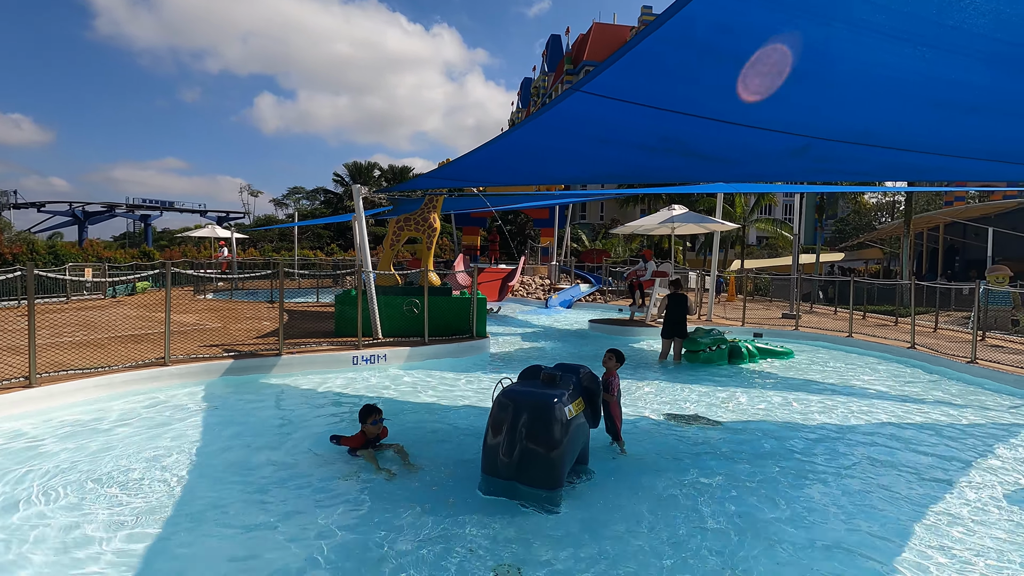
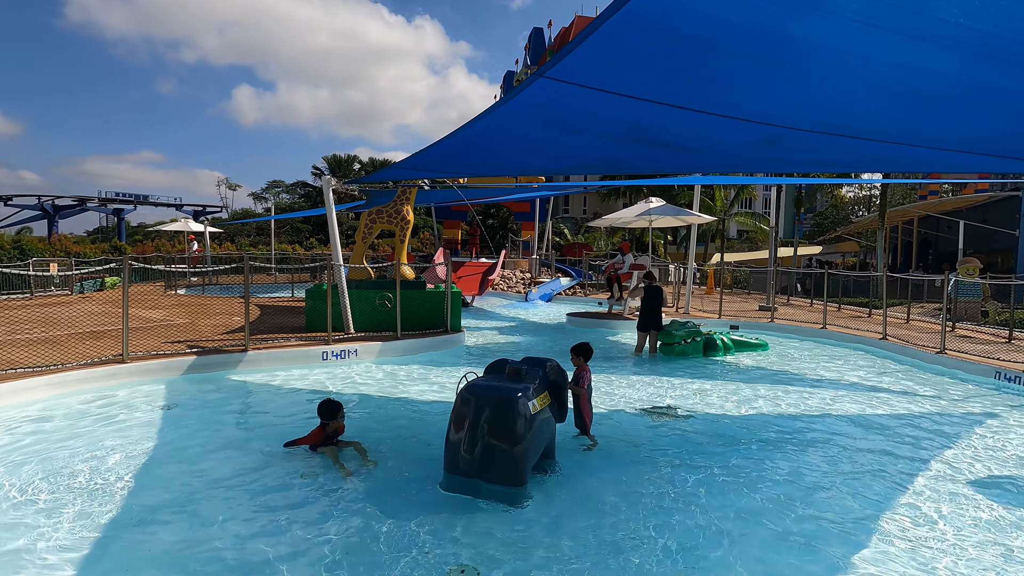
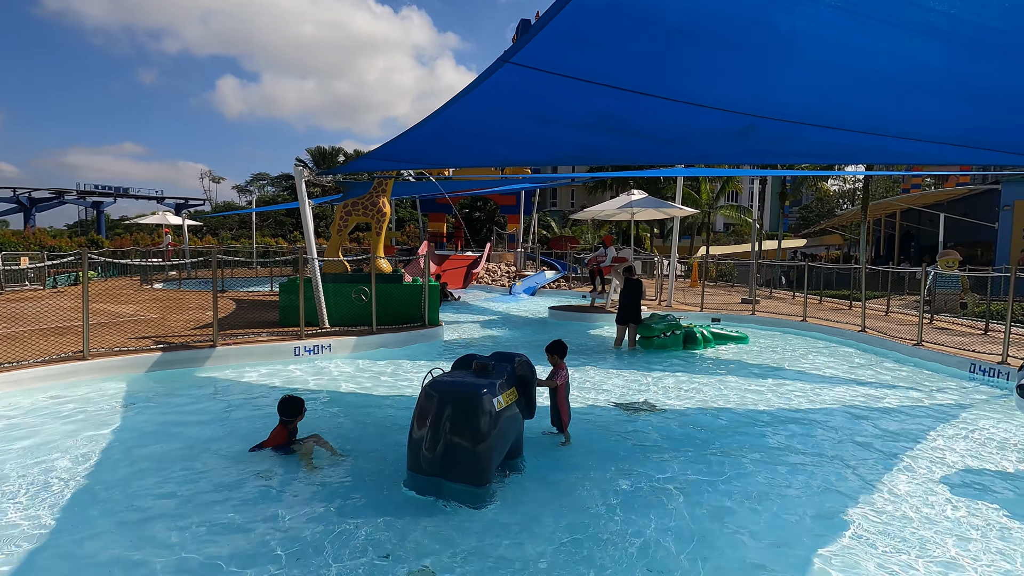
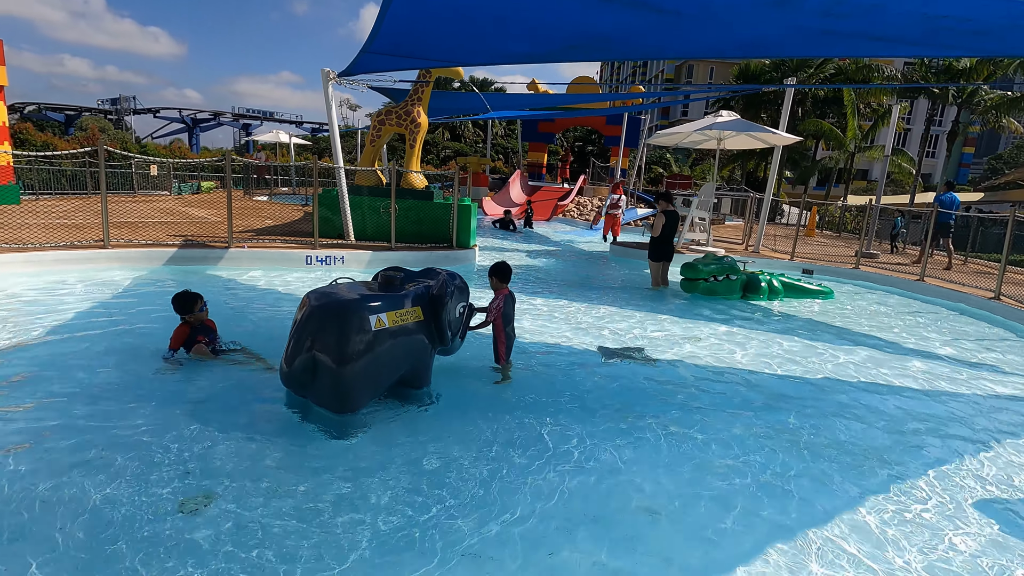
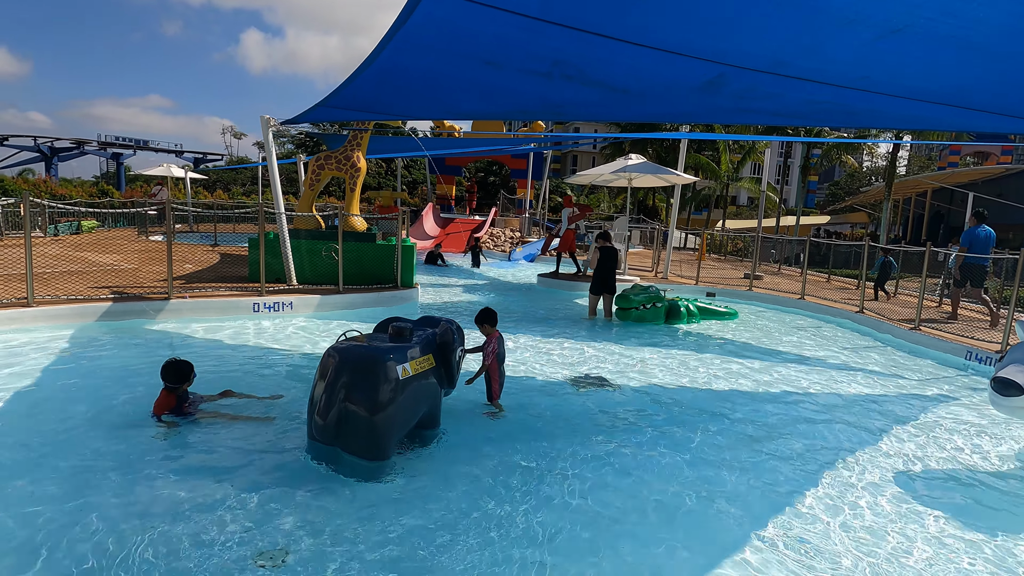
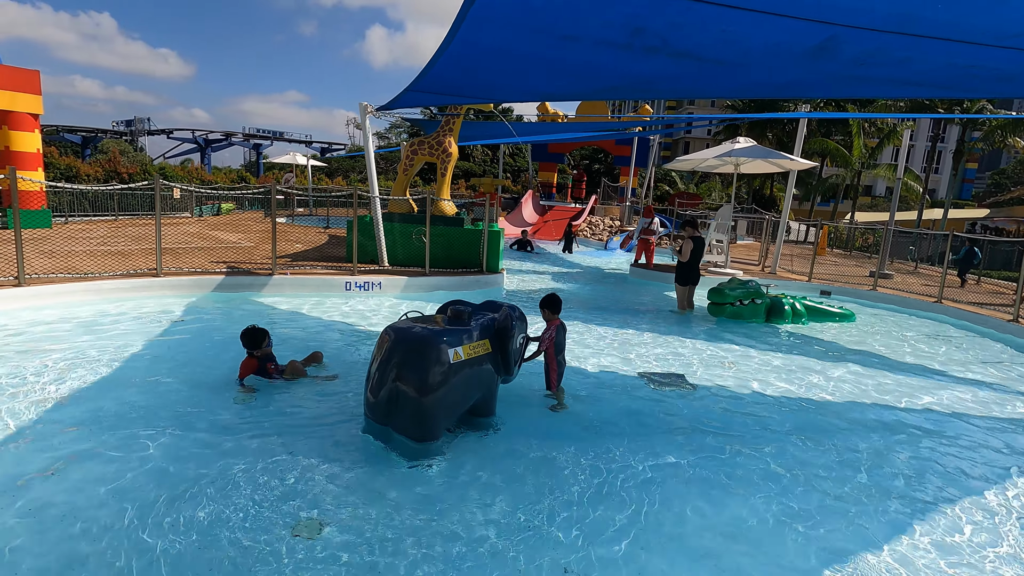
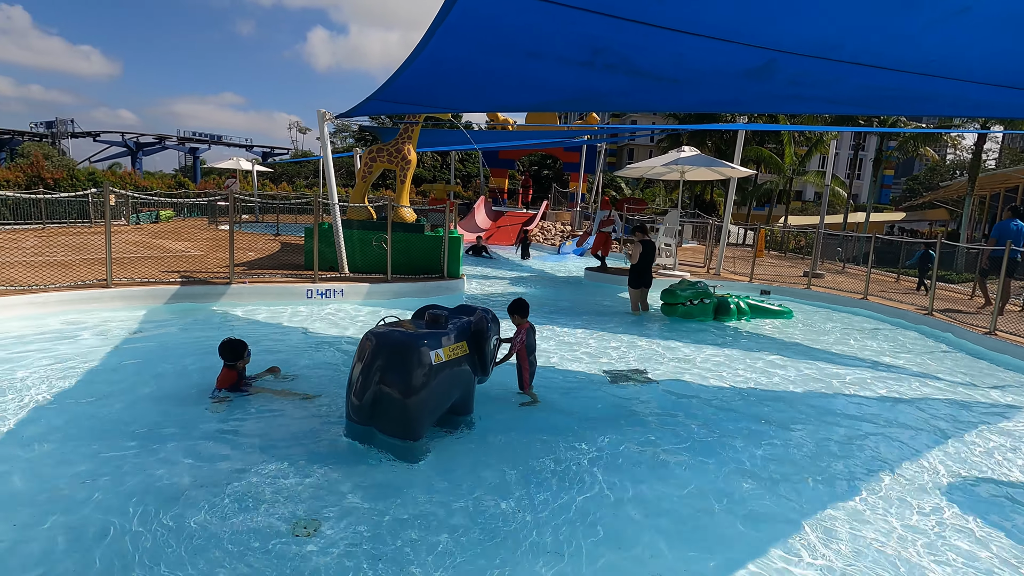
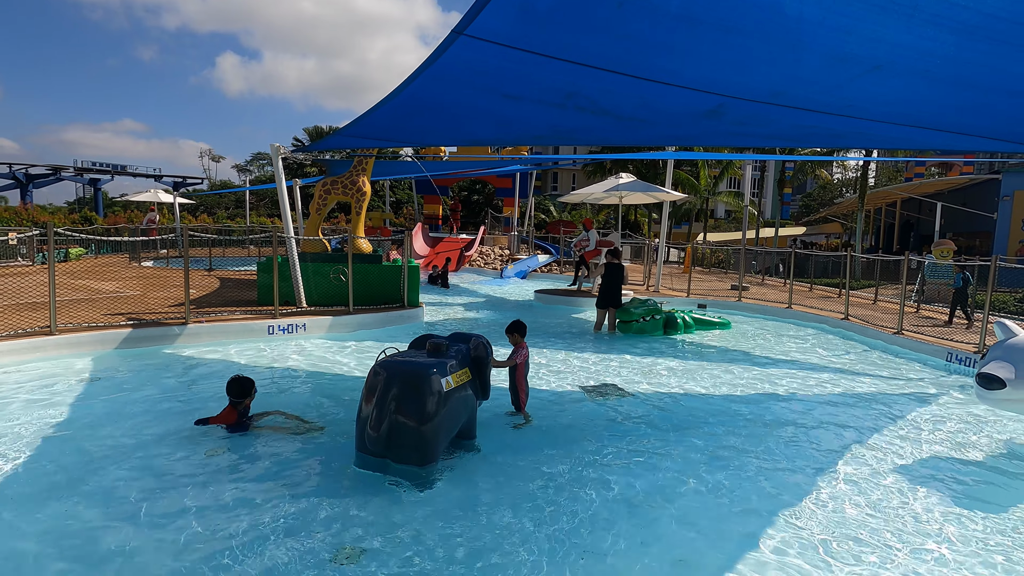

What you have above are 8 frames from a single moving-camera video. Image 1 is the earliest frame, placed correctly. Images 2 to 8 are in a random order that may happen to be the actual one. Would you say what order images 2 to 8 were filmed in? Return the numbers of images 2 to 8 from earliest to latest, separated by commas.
2, 3, 8, 5, 7, 6, 4
